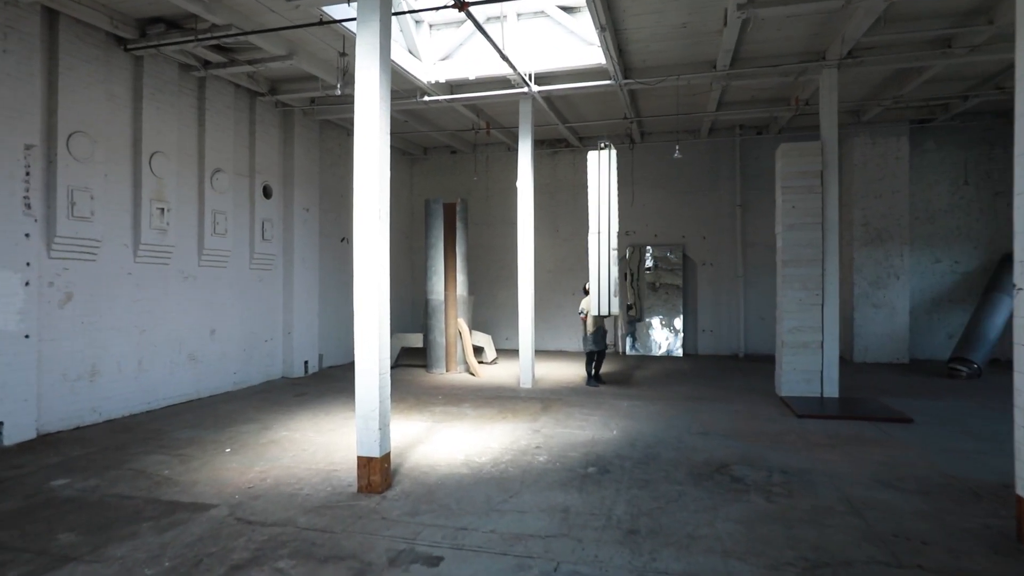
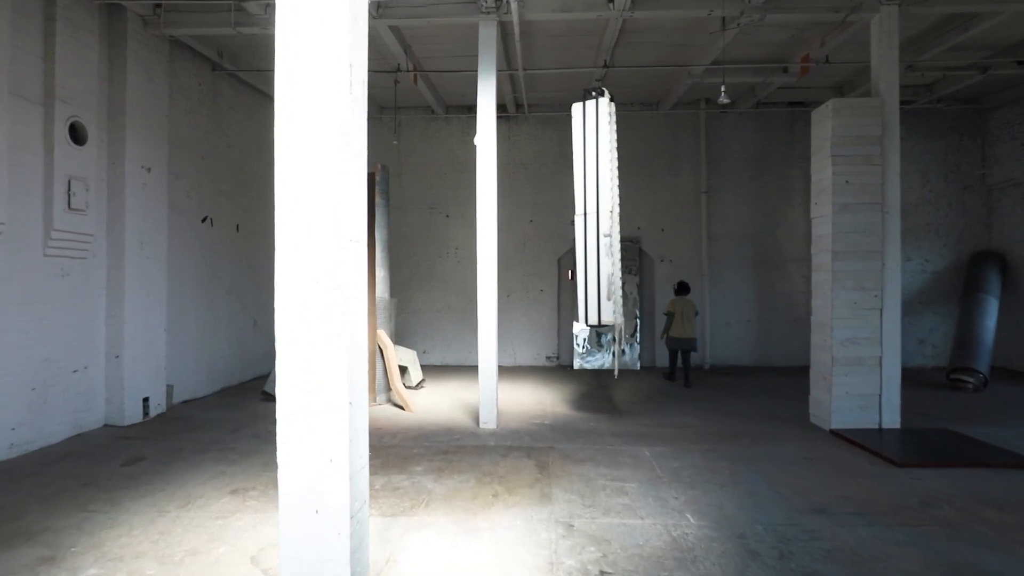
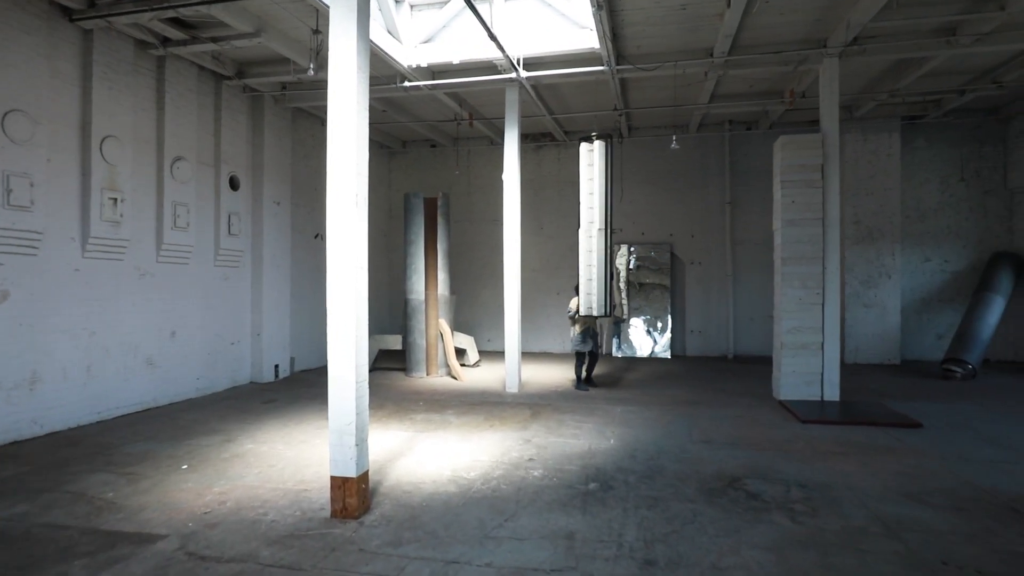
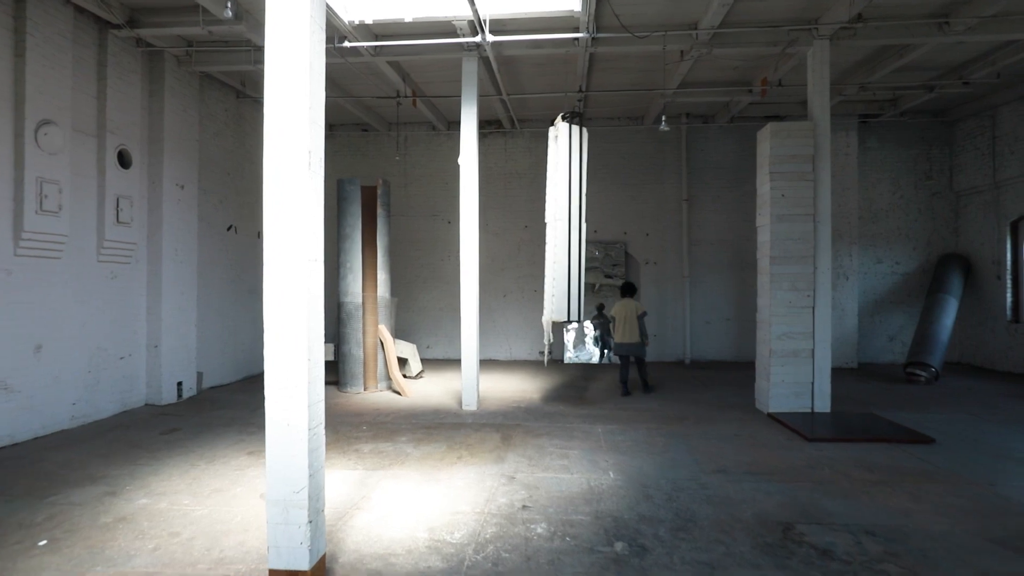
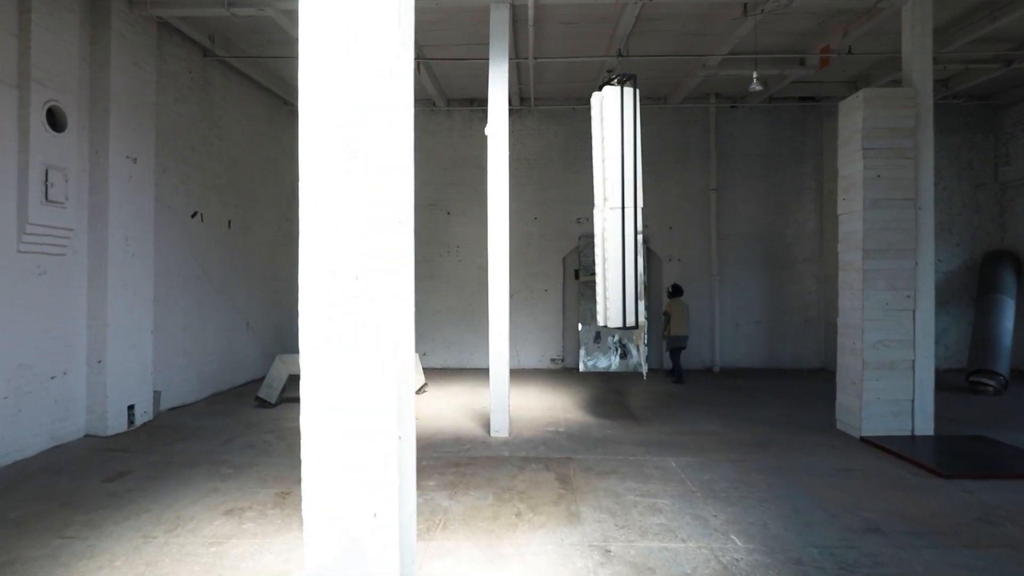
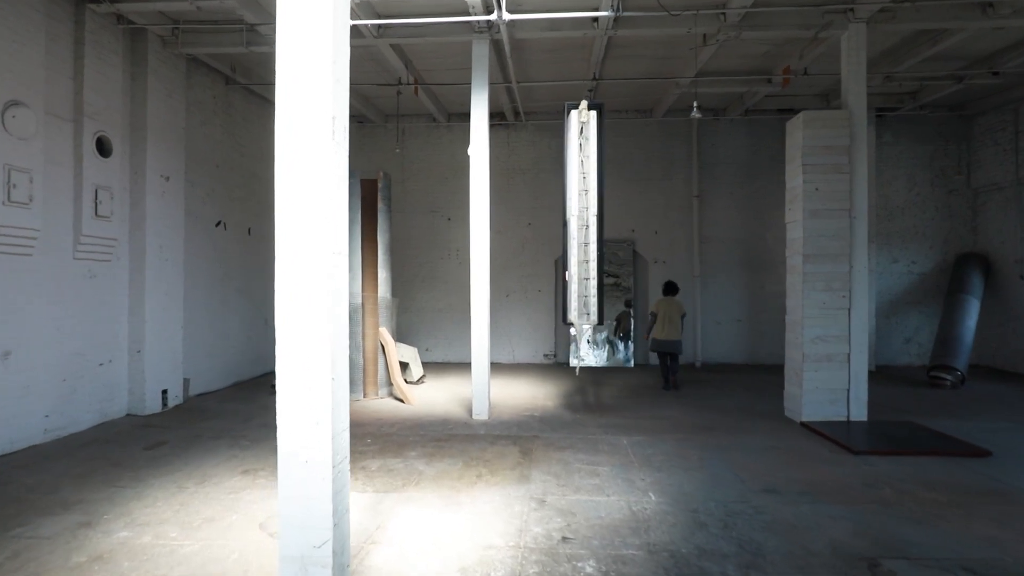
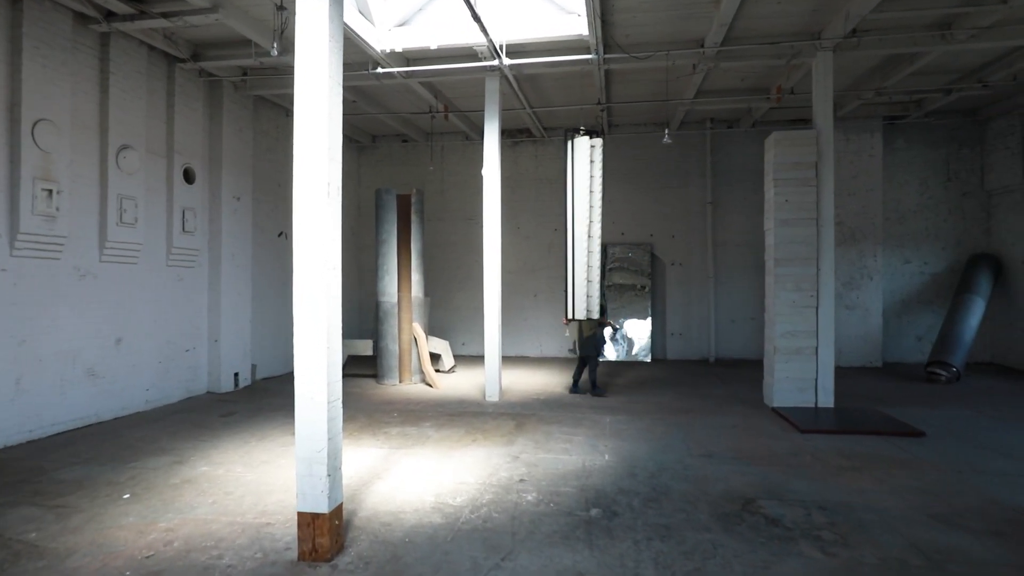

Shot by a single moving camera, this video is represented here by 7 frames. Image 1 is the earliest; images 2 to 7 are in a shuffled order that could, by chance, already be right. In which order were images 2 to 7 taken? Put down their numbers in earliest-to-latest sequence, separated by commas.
3, 7, 4, 6, 2, 5
